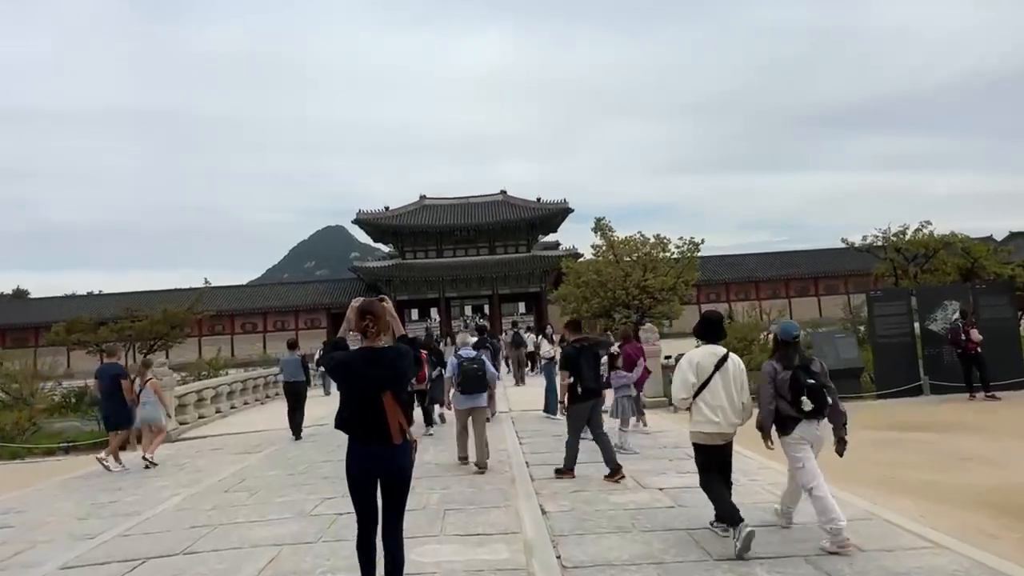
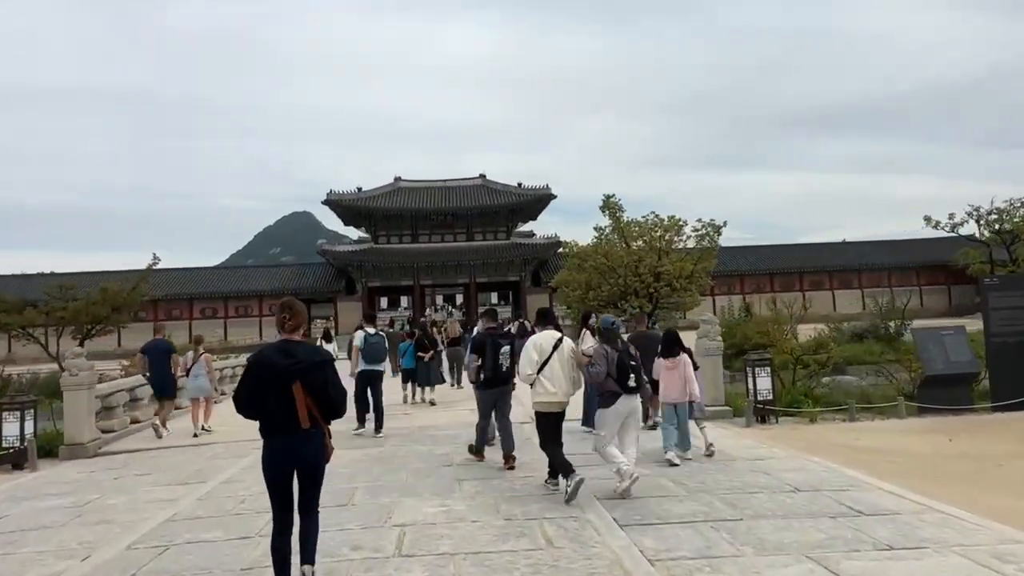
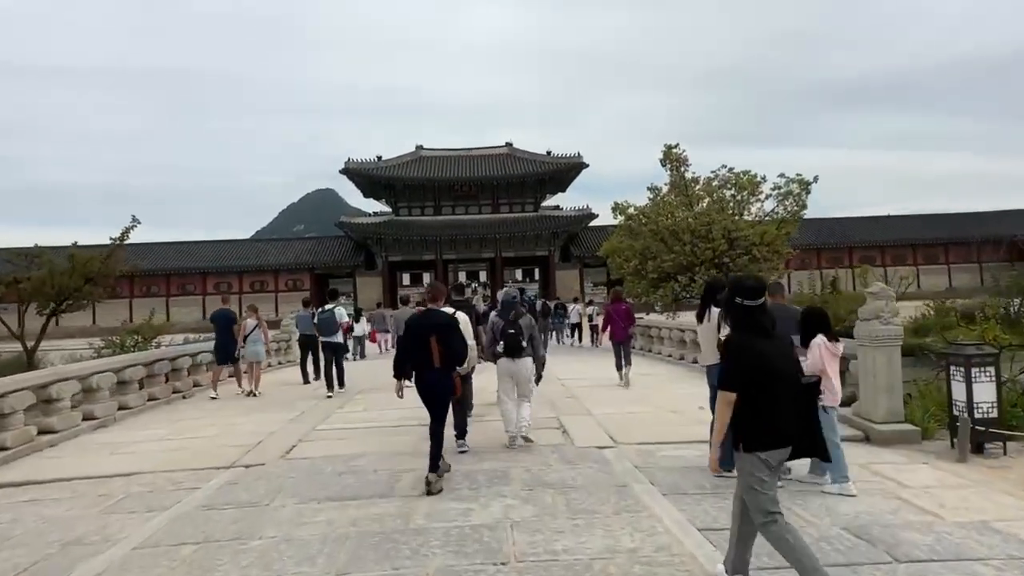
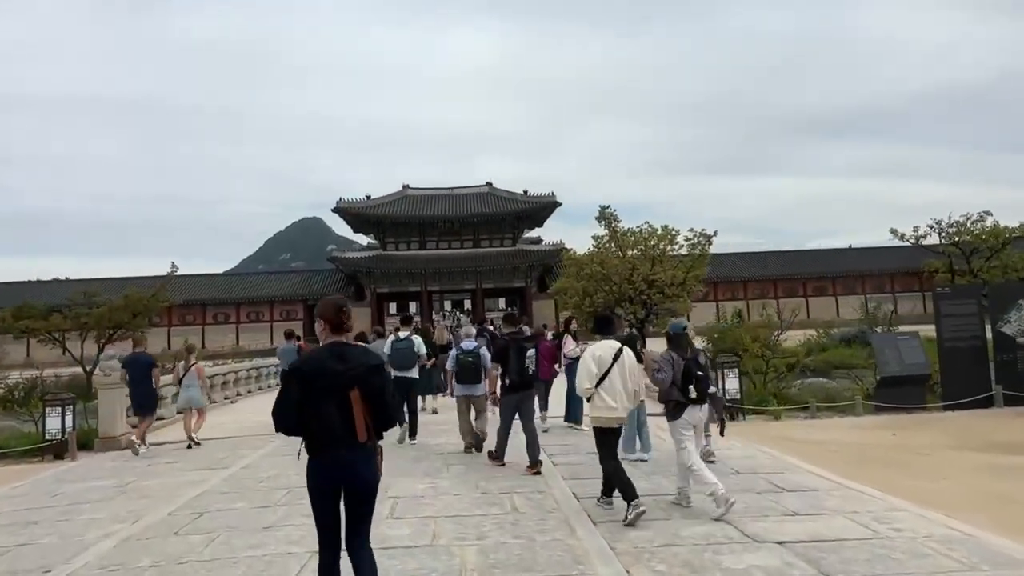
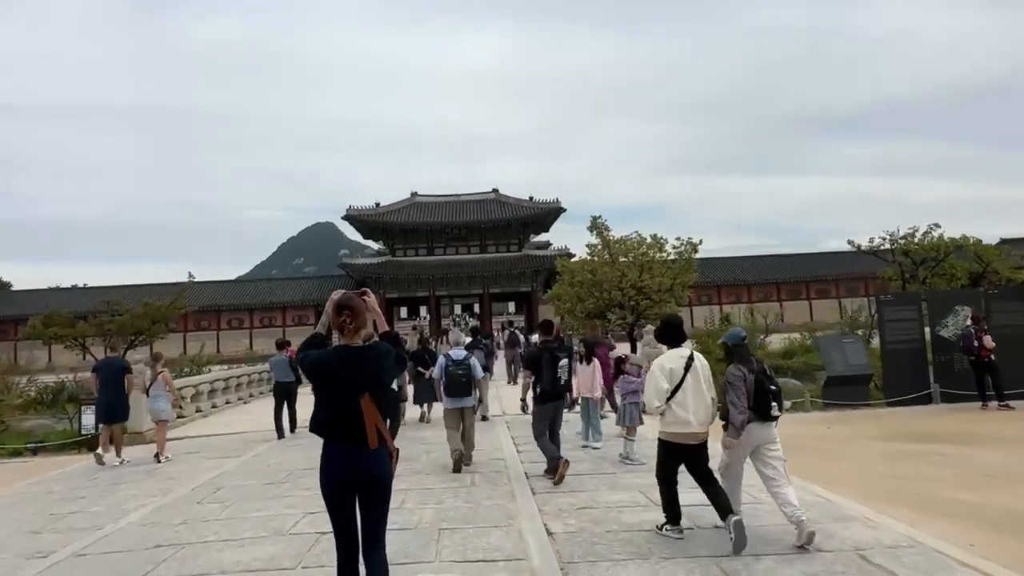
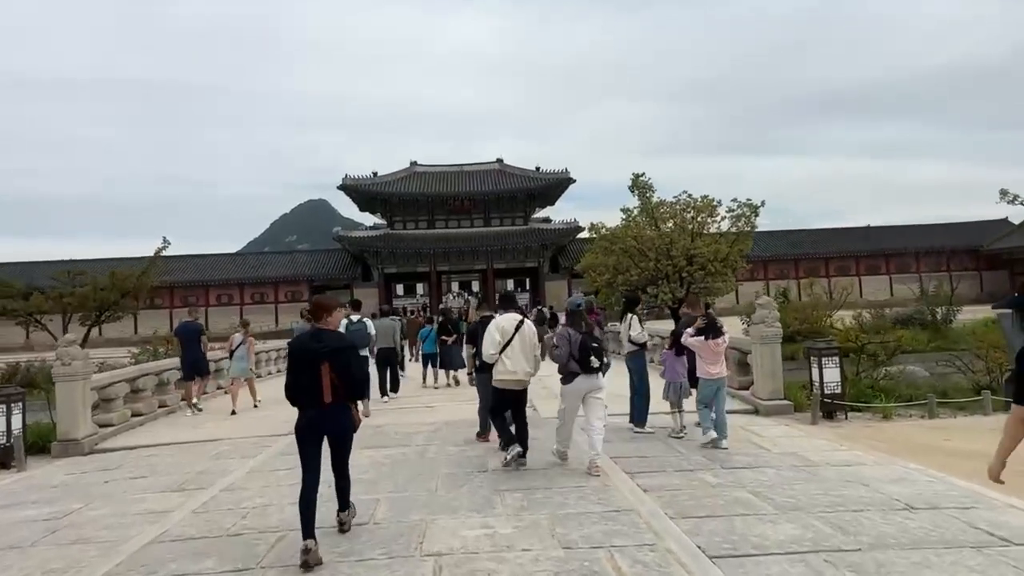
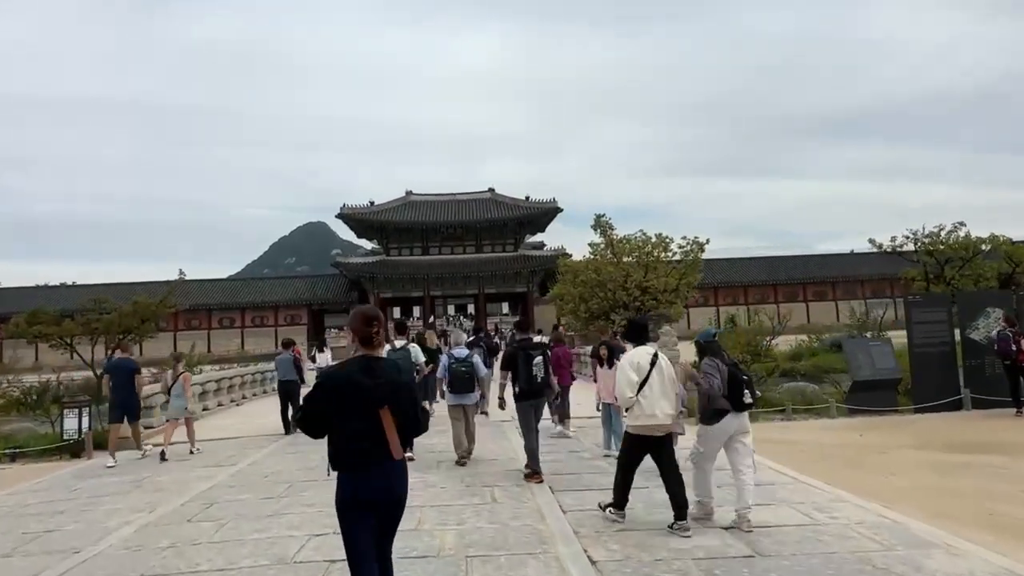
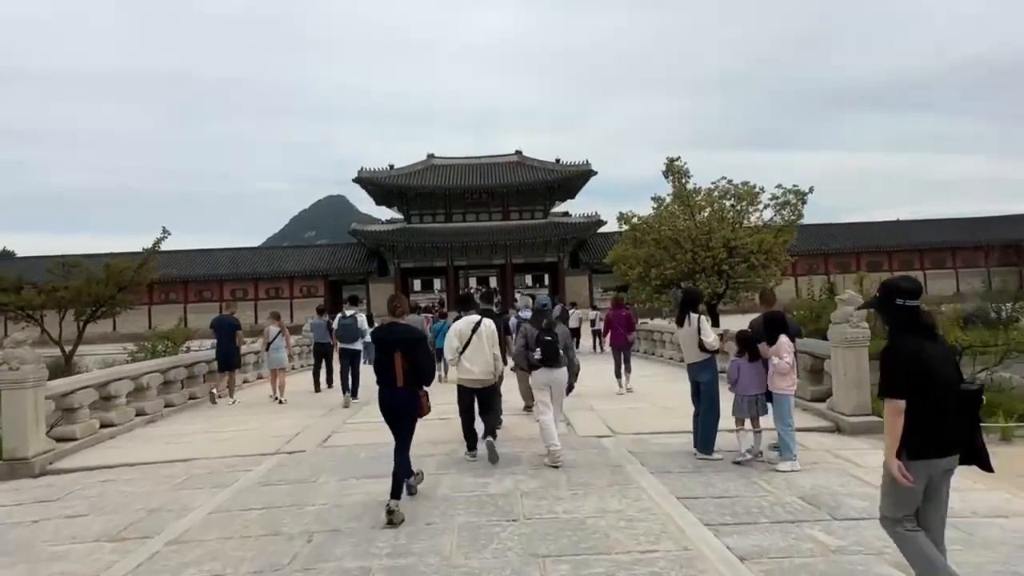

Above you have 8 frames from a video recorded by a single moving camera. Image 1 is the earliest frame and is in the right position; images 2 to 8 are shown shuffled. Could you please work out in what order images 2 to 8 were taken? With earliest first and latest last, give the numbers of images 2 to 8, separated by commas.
5, 7, 4, 2, 6, 8, 3
